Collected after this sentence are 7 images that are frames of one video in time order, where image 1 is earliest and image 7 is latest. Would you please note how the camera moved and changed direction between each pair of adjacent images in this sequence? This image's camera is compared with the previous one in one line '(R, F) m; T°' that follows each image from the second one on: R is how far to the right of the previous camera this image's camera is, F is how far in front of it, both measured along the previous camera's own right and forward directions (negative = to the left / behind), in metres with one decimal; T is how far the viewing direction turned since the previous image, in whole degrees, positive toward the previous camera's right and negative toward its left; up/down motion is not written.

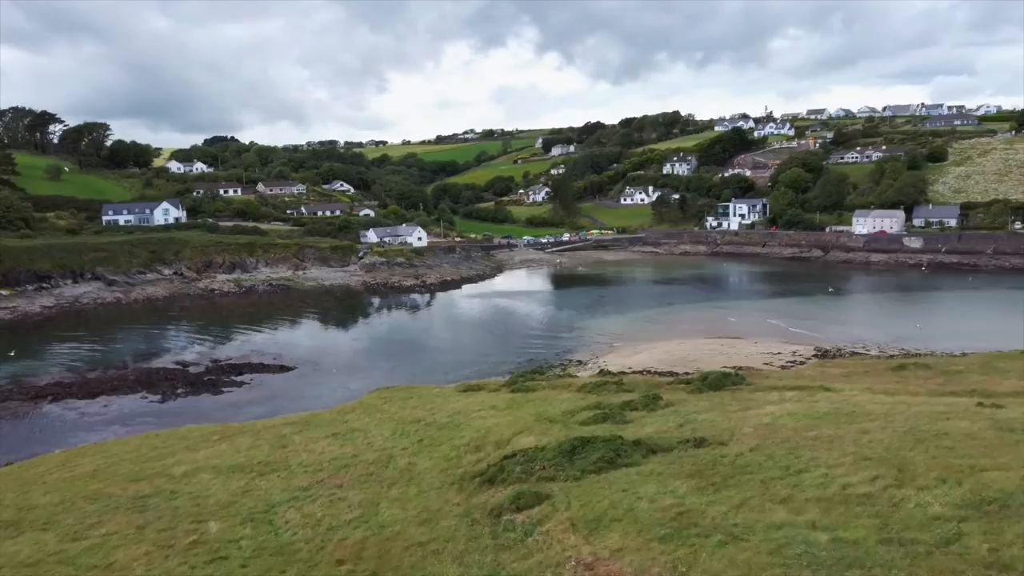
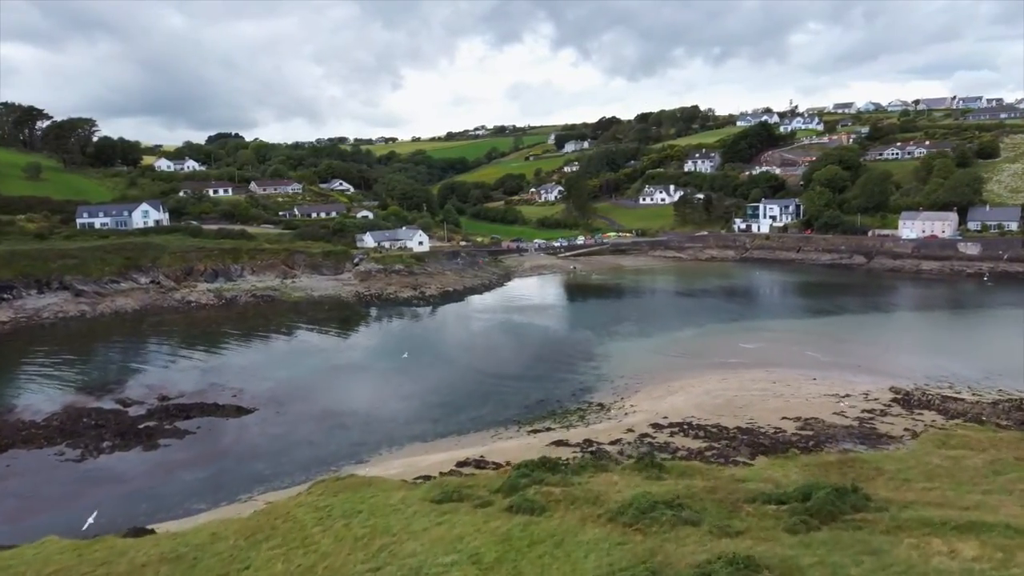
(+0.2, +4.1) m; -1°
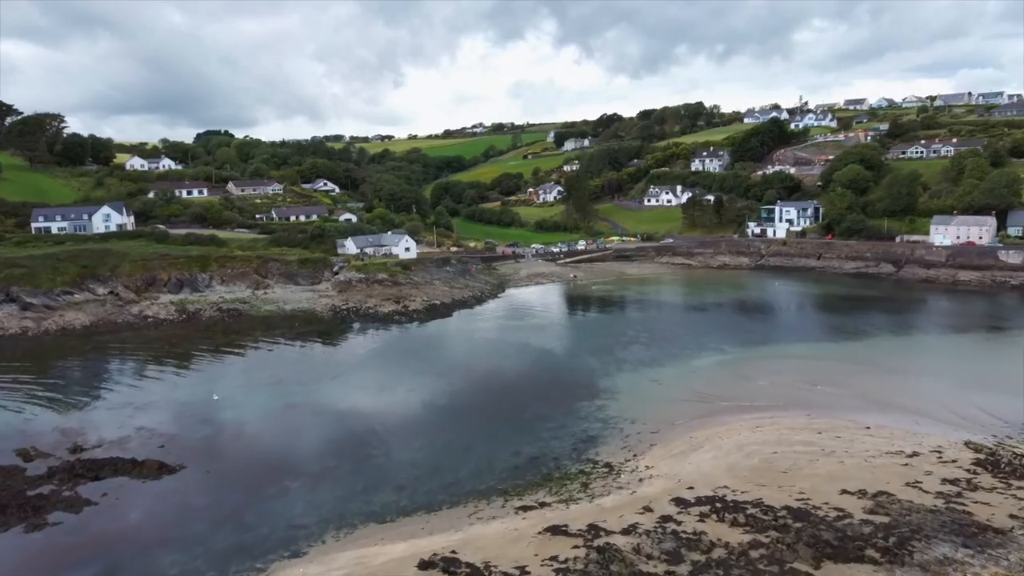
(+0.3, +3.6) m; 0°
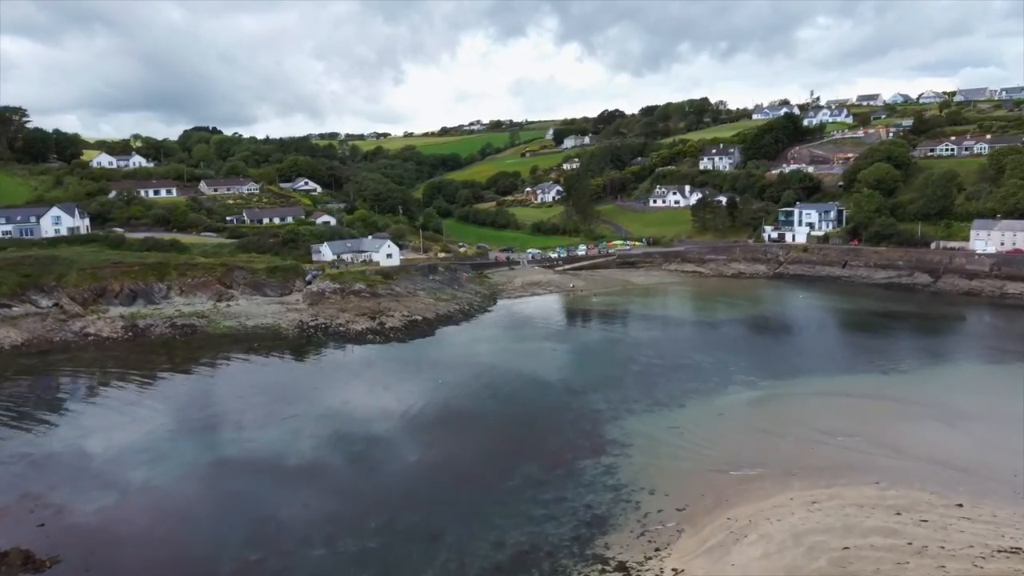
(+0.3, +3.8) m; 0°
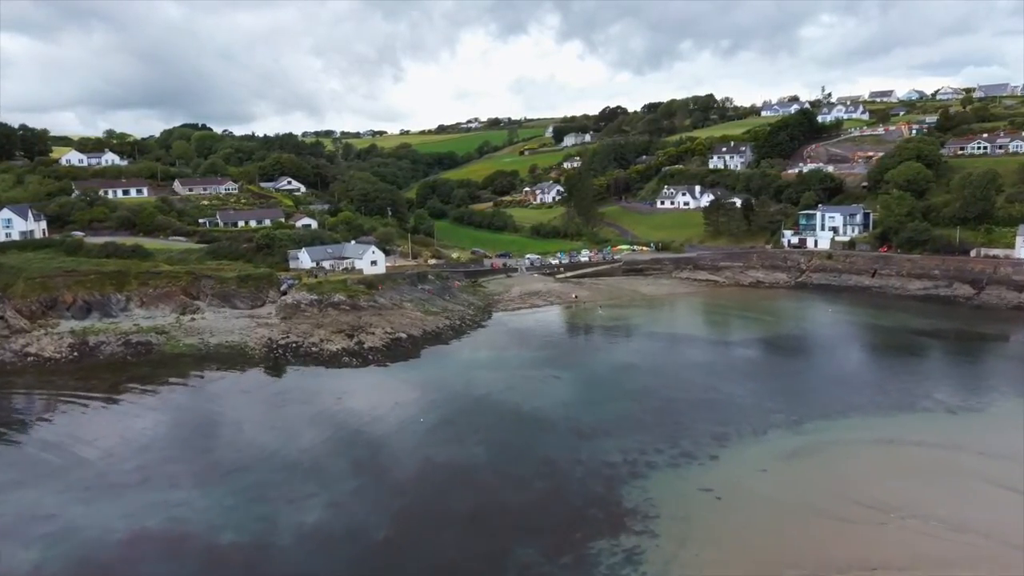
(+0.1, +3.2) m; 0°
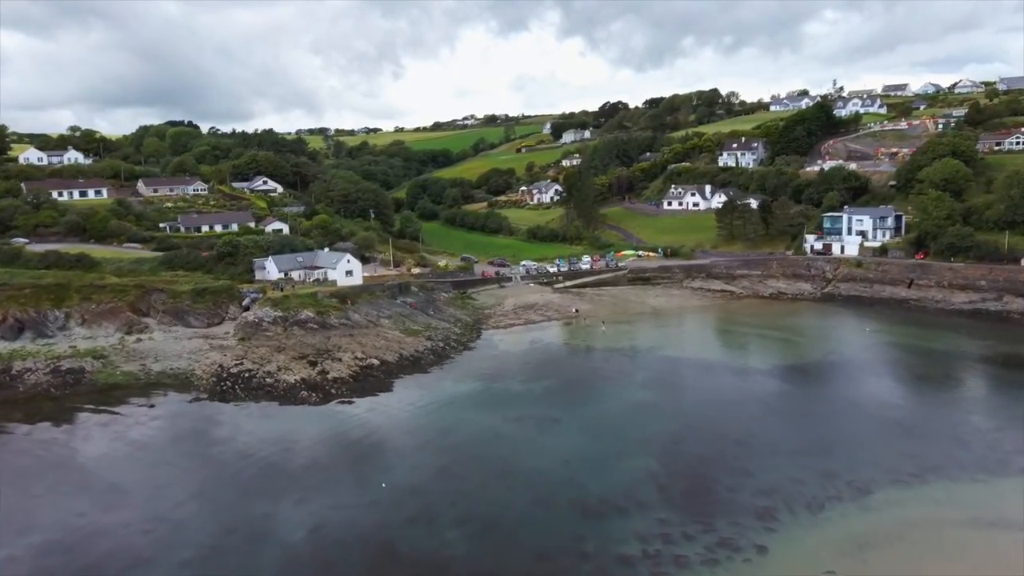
(+0.2, +3.6) m; 0°
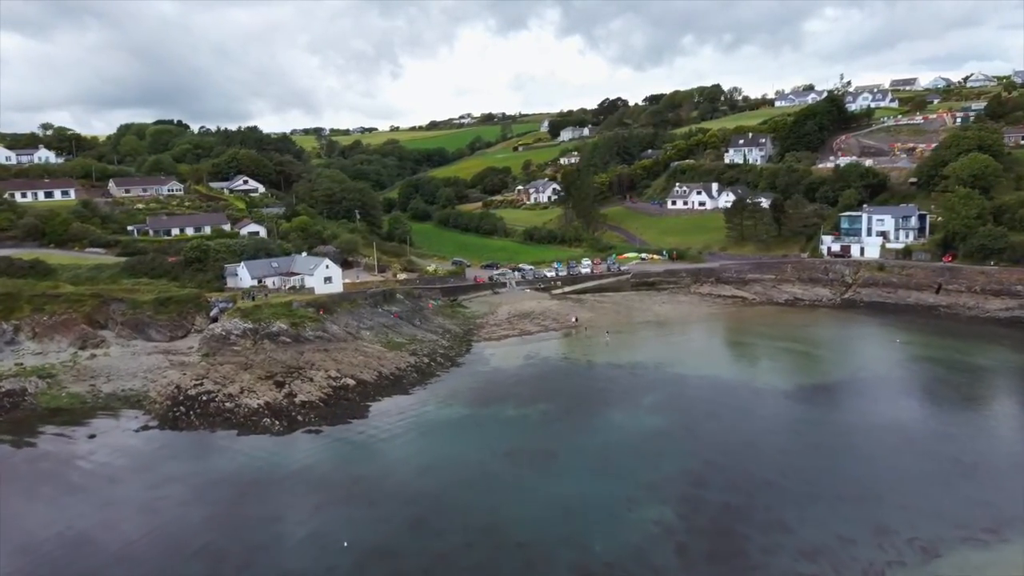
(+0.2, +2.4) m; 0°
